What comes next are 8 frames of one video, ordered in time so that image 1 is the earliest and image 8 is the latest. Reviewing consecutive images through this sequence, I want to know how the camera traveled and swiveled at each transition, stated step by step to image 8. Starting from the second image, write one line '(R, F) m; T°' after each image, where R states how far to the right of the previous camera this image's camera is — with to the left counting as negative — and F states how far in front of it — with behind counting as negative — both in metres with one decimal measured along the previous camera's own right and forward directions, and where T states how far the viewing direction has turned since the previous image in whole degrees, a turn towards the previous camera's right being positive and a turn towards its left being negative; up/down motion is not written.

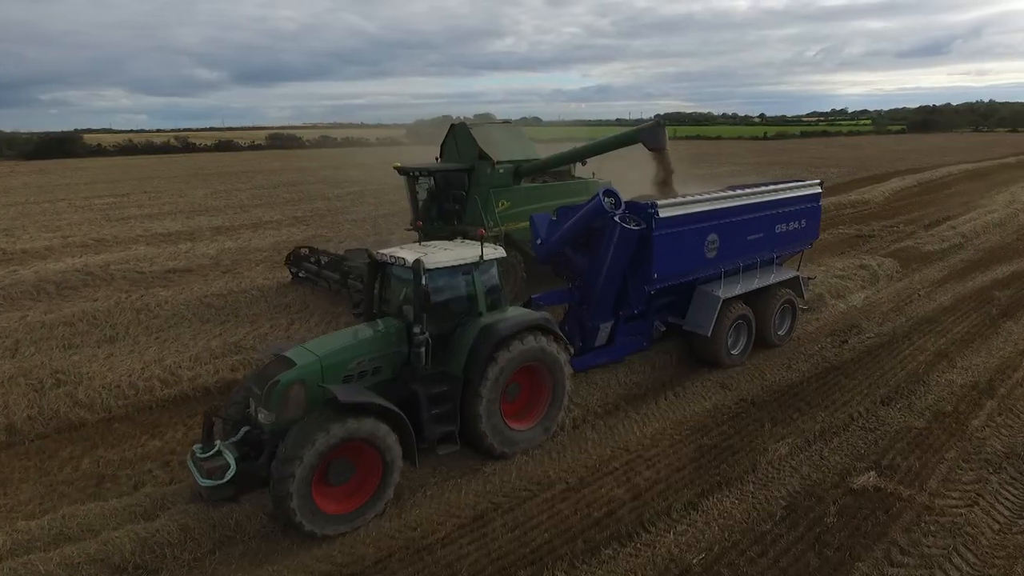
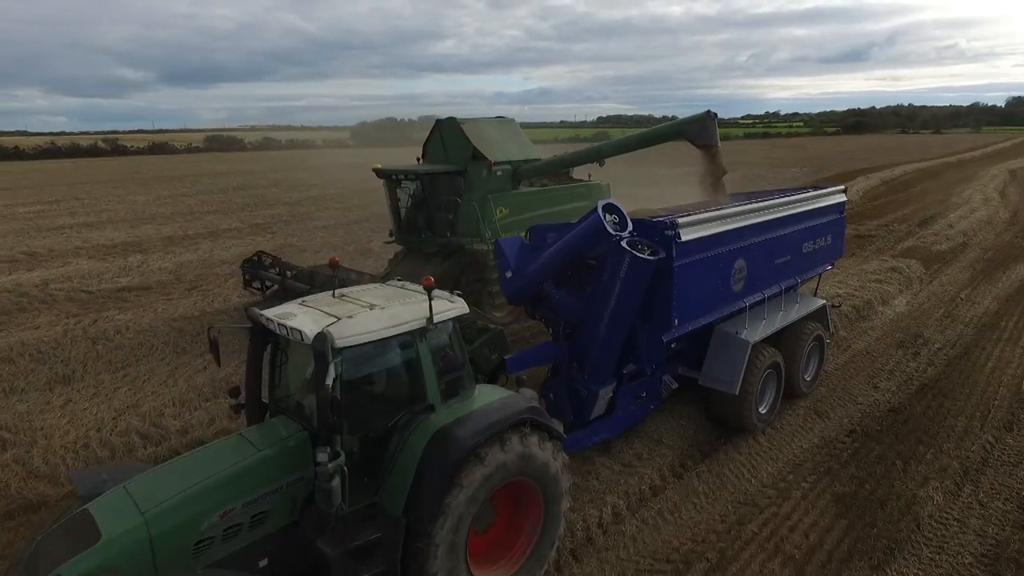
(-1.2, +1.3) m; +5°
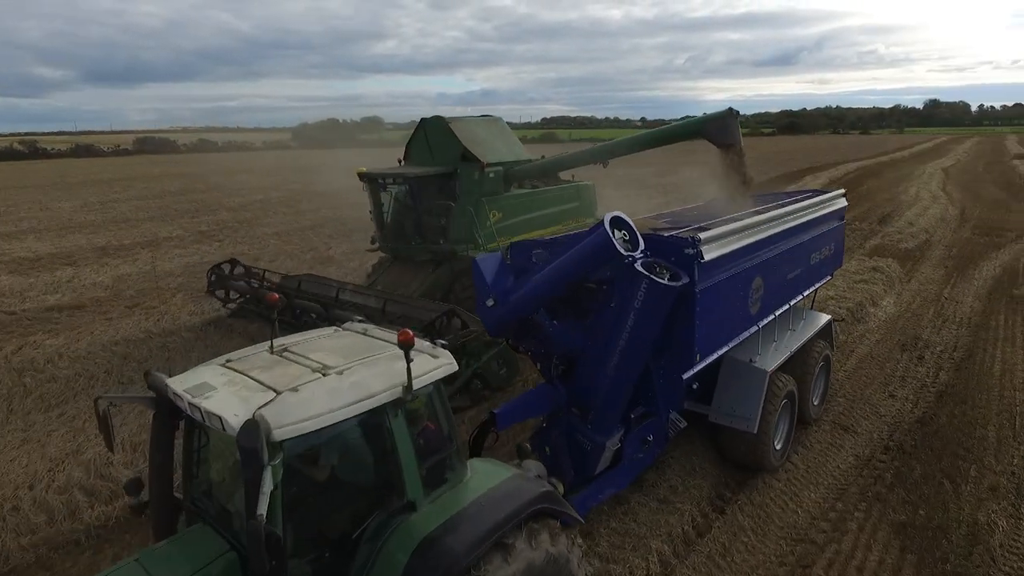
(-0.6, +0.7) m; +5°
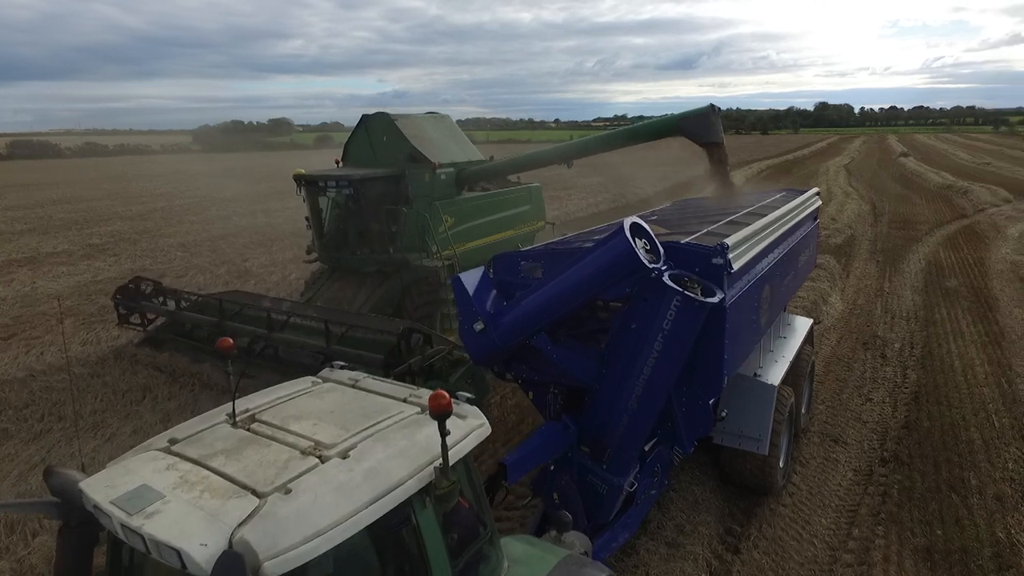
(-0.4, +0.8) m; +7°
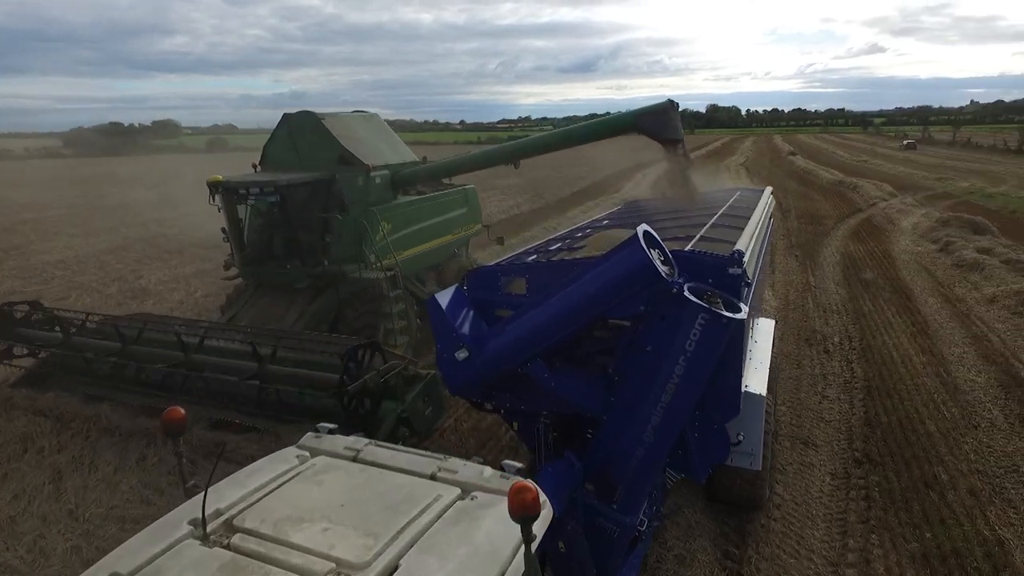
(-0.4, +0.5) m; +8°
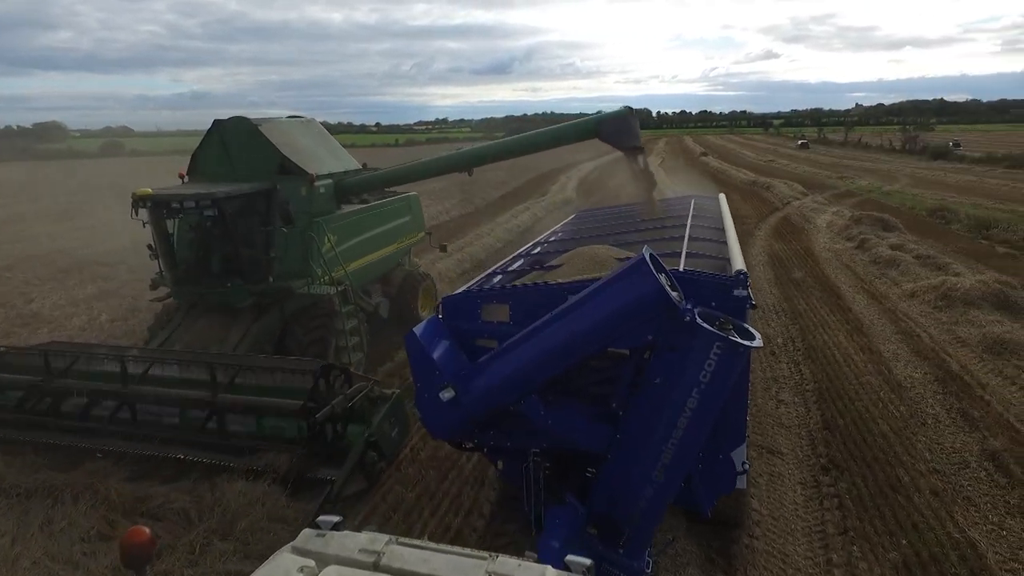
(-0.3, +0.4) m; +7°
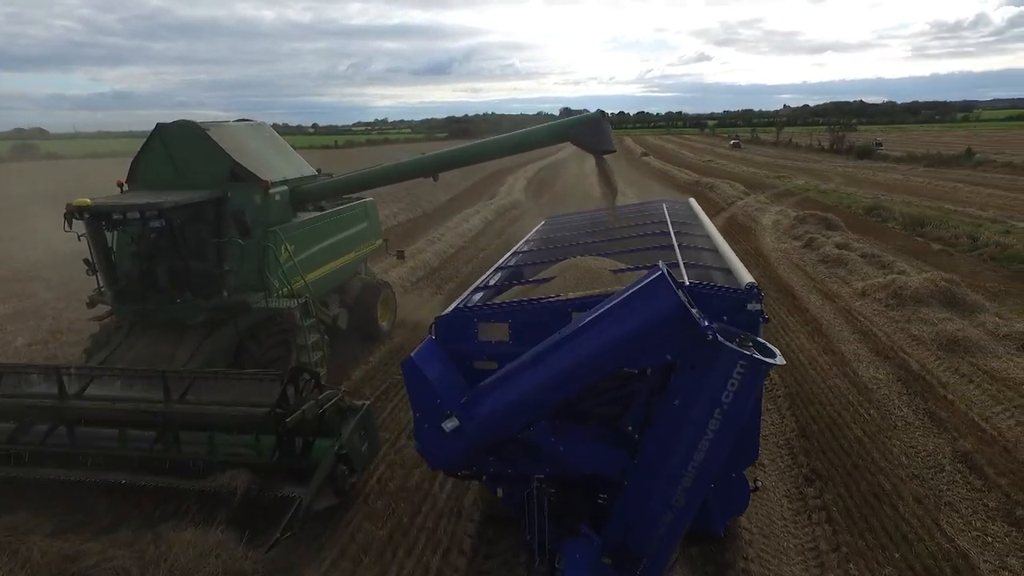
(-0.2, +0.3) m; +5°
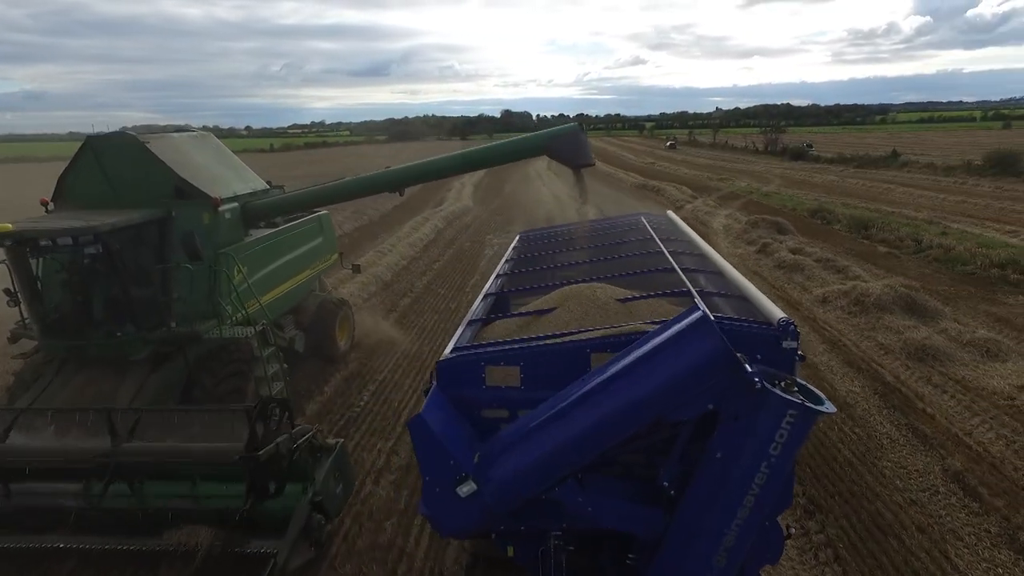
(-0.3, +0.4) m; +5°
